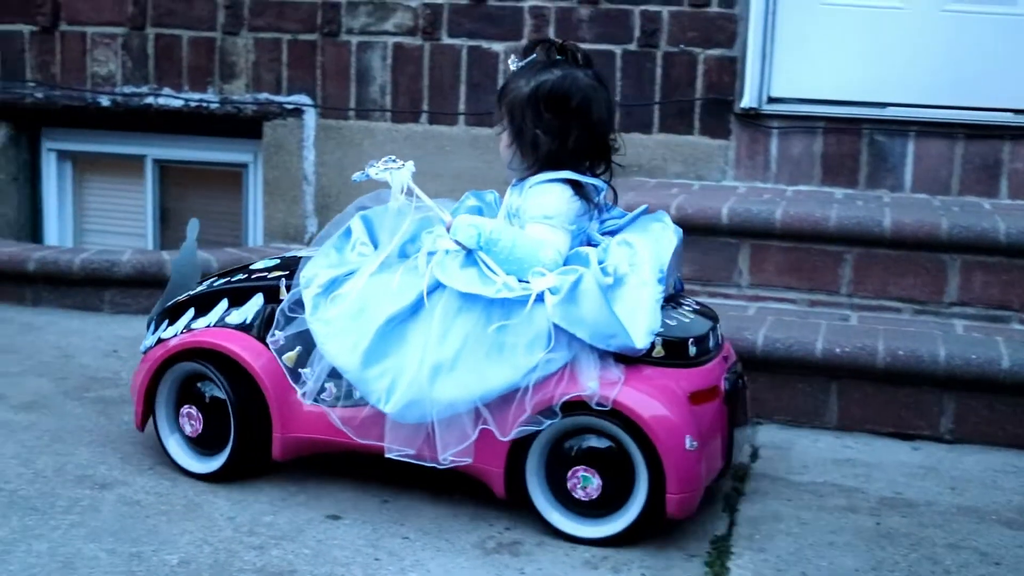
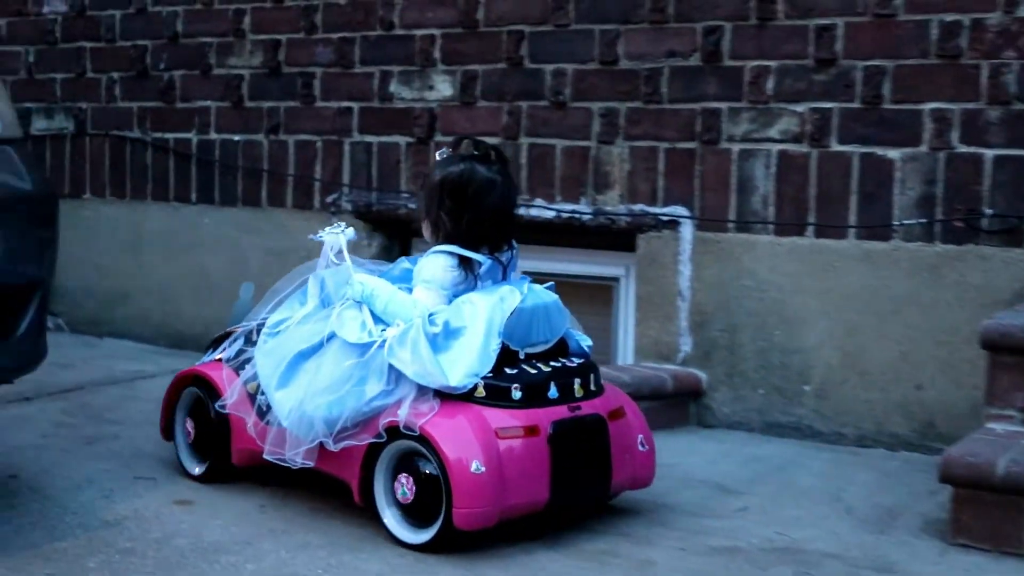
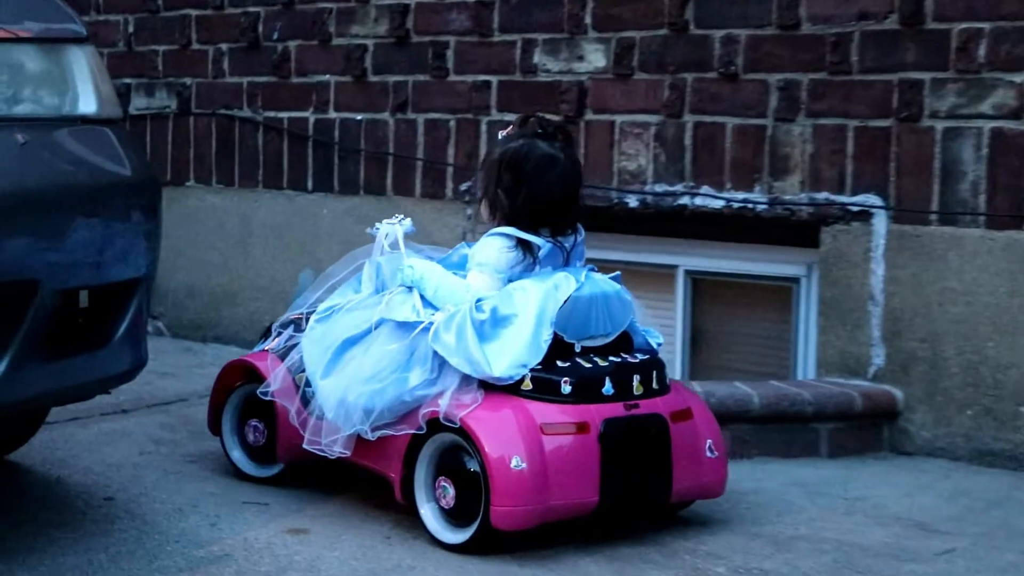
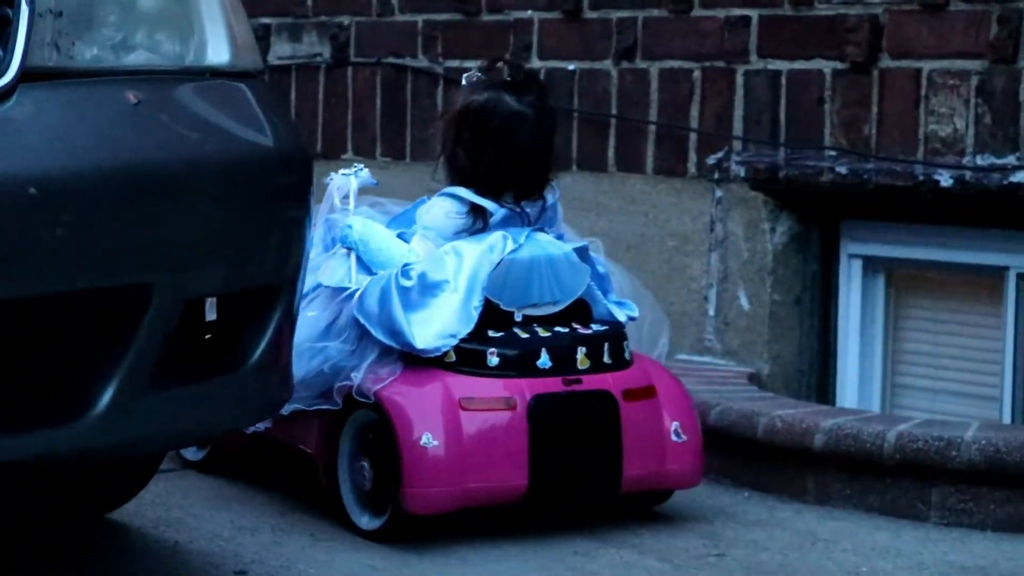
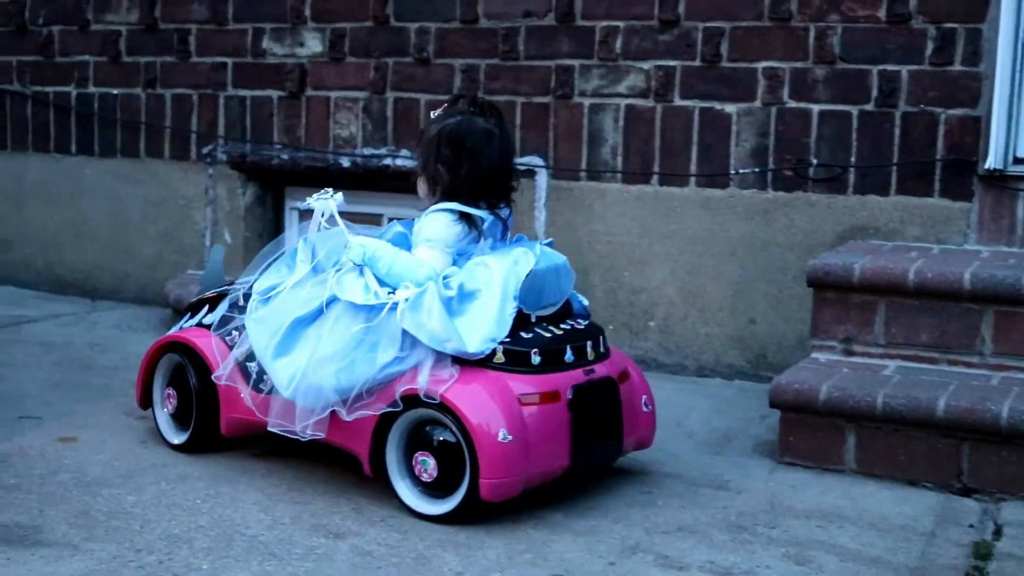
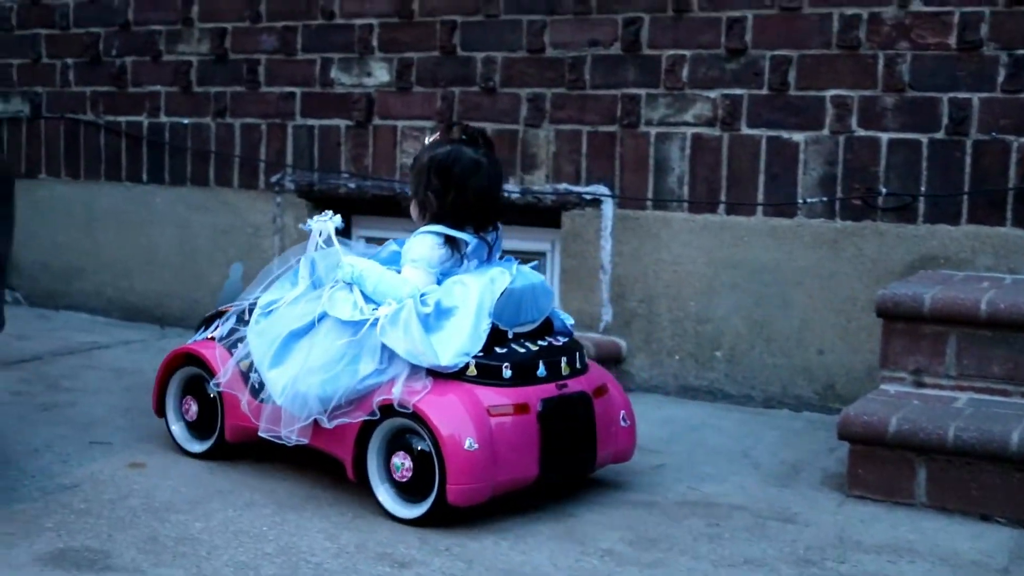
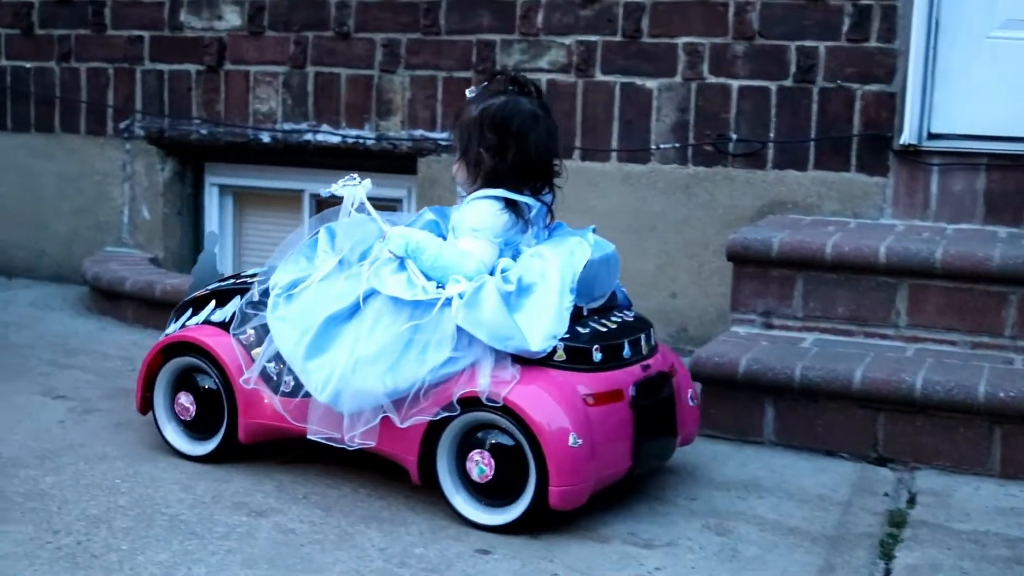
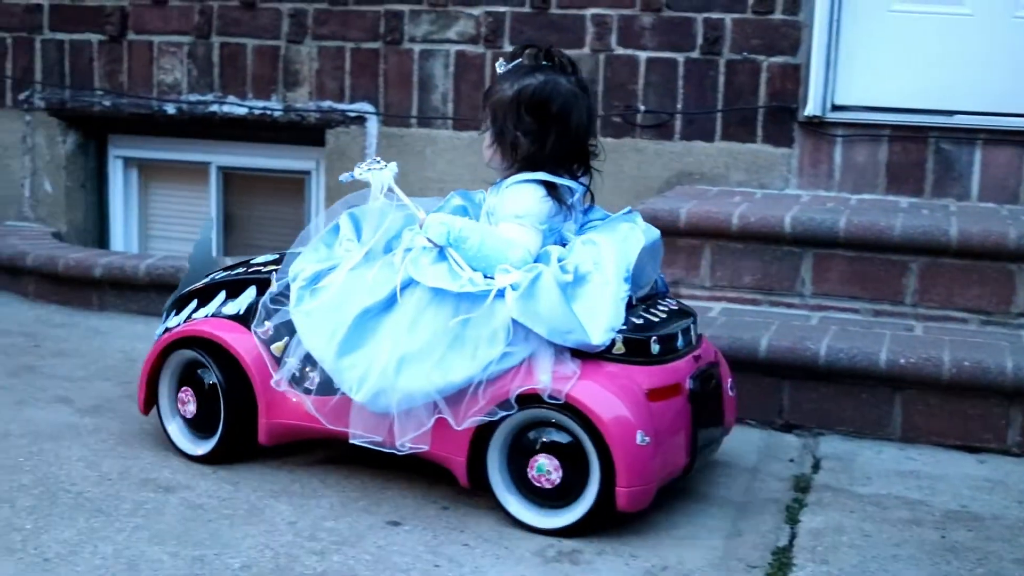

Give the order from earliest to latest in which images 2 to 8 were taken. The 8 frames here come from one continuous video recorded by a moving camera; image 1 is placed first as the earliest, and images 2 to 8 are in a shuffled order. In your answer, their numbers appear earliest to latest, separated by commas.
8, 7, 5, 6, 2, 3, 4
